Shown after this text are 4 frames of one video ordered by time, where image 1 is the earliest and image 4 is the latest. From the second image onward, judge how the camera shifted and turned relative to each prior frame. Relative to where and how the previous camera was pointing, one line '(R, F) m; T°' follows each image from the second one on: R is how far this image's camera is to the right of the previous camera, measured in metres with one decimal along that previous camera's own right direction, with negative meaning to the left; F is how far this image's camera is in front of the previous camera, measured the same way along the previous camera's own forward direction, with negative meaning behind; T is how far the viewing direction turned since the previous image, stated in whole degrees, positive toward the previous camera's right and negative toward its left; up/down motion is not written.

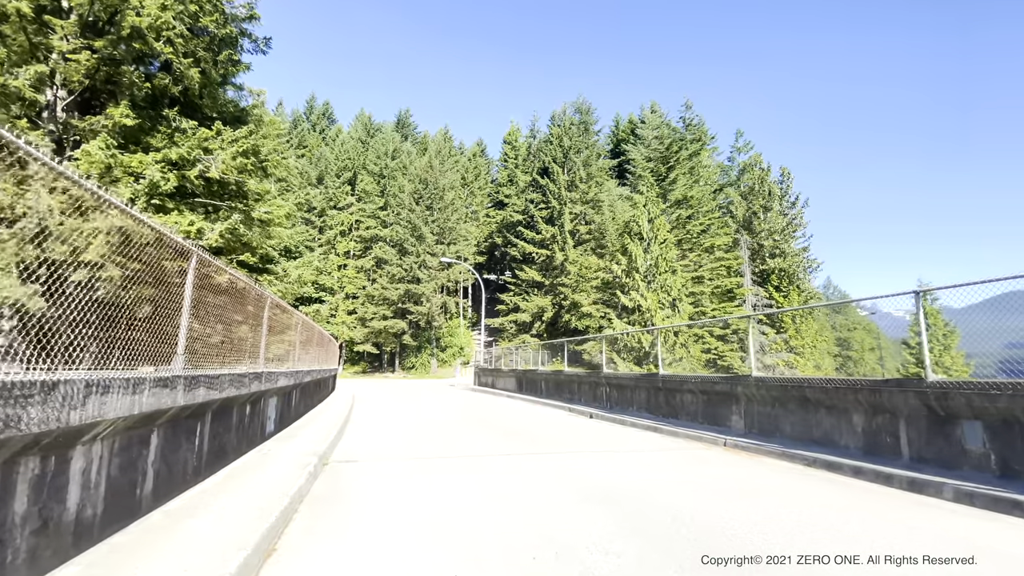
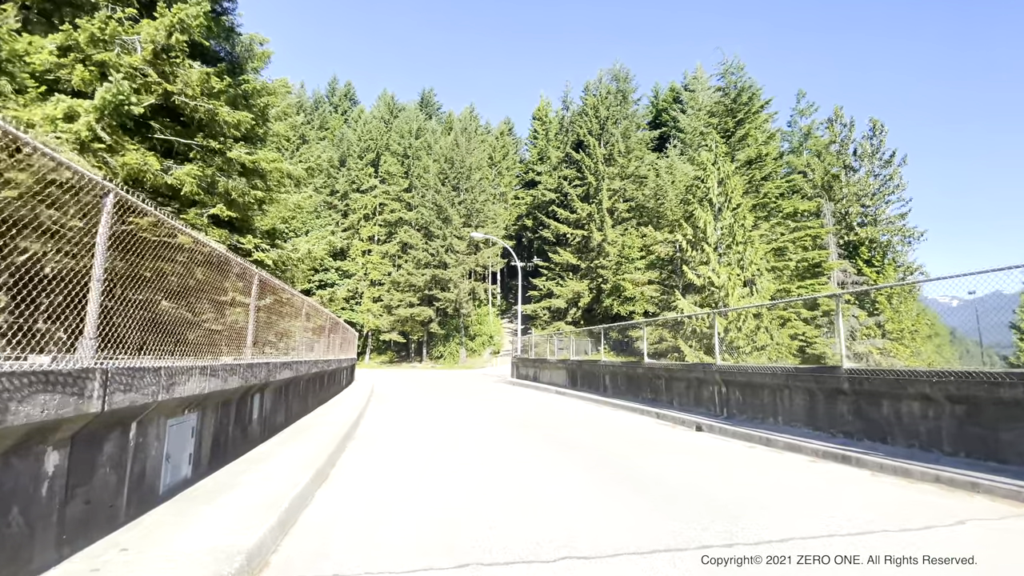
(-0.9, +4.0) m; -3°
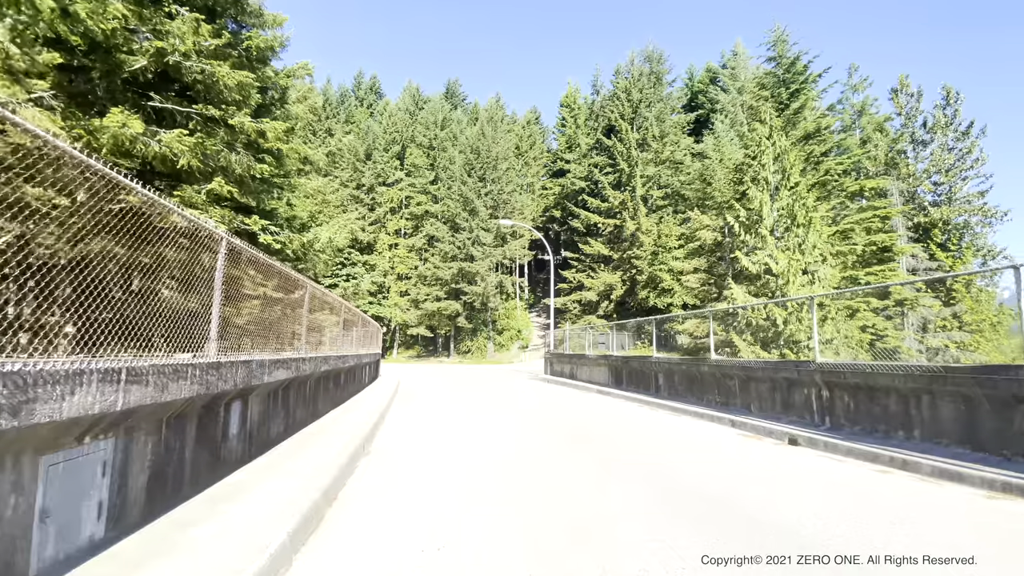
(-0.3, +1.6) m; -3°
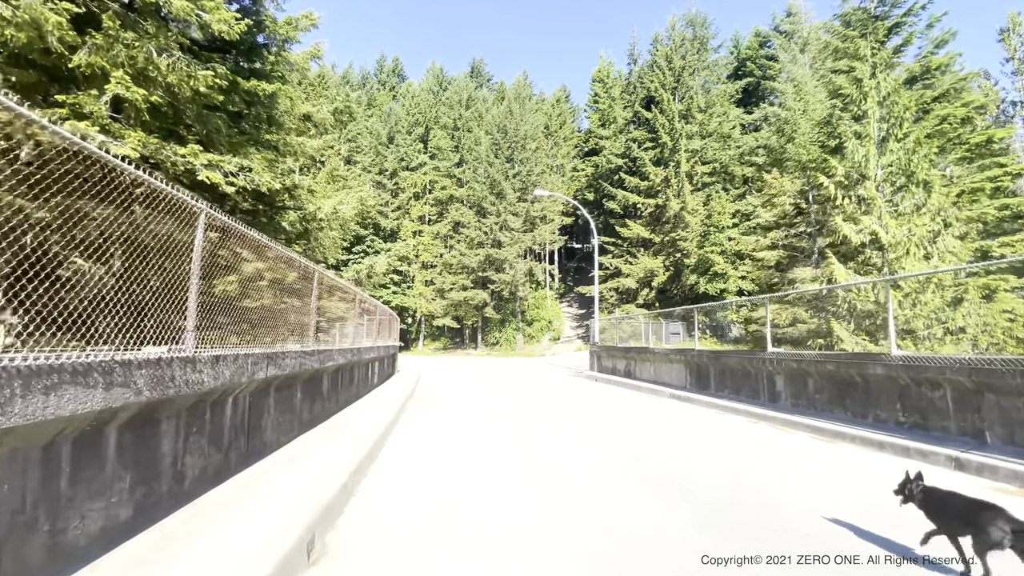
(-0.5, +3.4) m; -3°
